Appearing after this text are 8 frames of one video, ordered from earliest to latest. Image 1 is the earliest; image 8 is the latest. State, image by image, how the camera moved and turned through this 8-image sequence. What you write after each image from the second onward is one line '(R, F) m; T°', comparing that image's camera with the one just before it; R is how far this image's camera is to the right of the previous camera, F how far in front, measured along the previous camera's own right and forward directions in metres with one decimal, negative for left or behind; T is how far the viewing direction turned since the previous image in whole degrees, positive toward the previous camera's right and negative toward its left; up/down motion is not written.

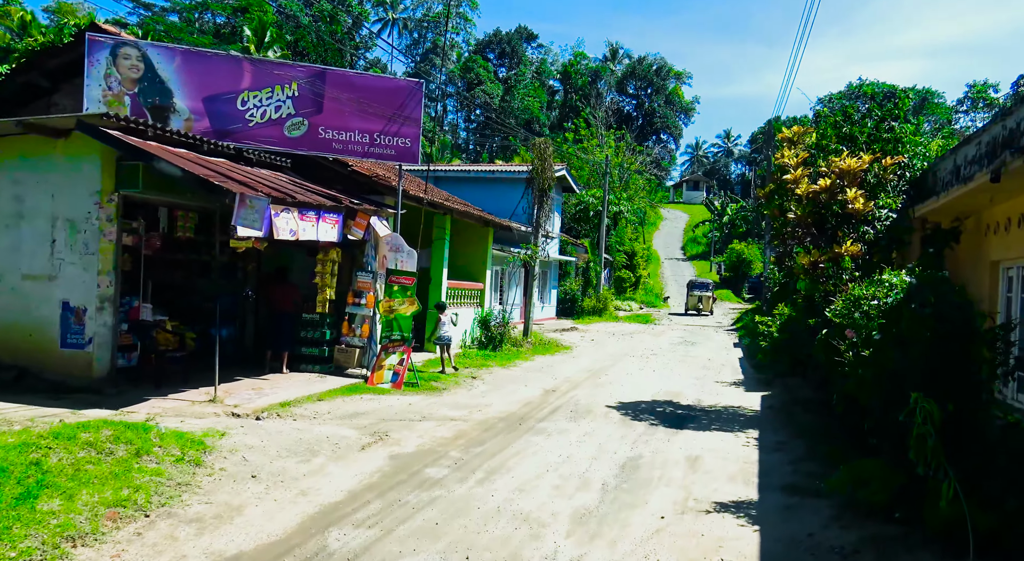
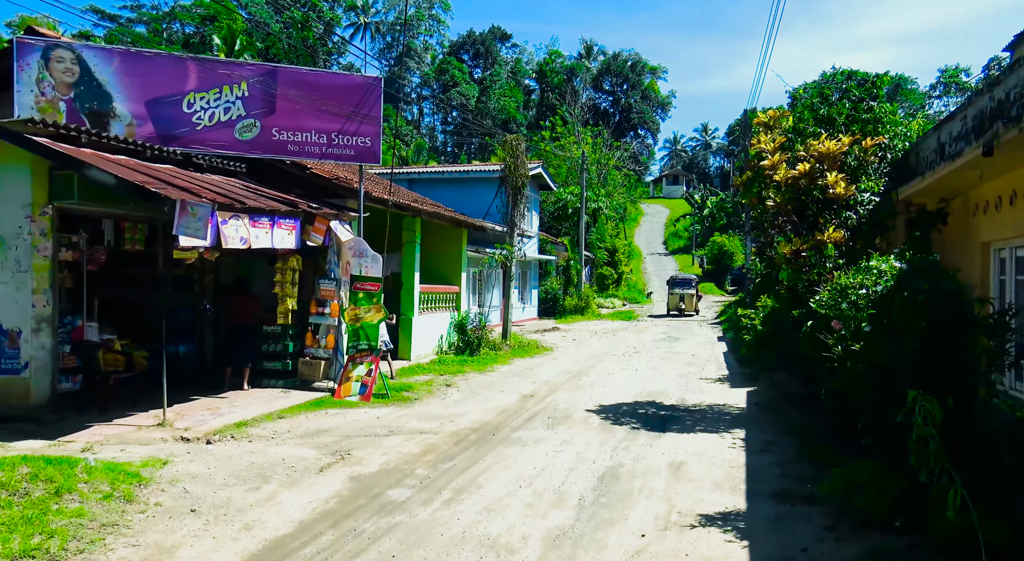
(+0.2, +0.6) m; +1°
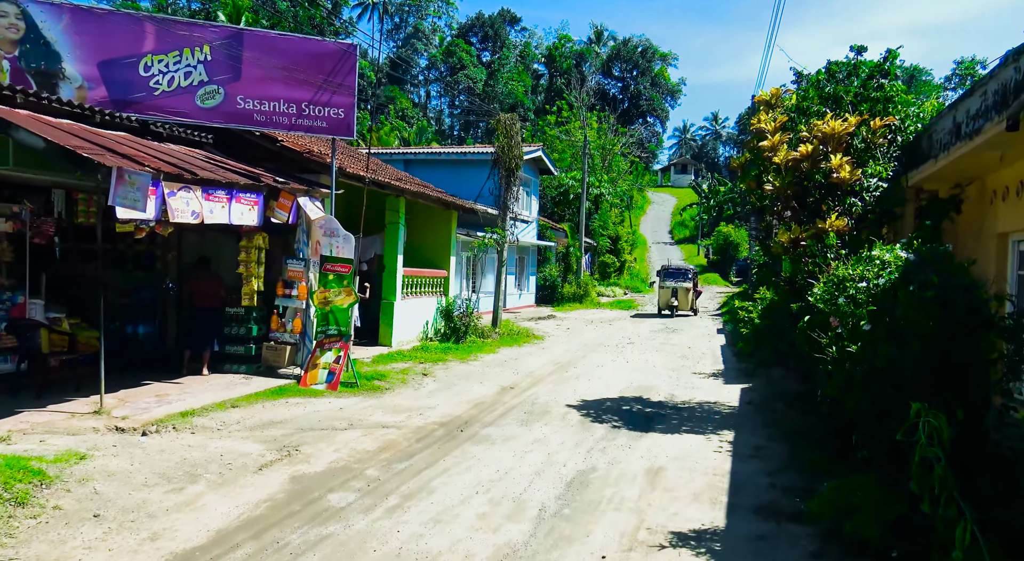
(+0.4, +0.8) m; 0°
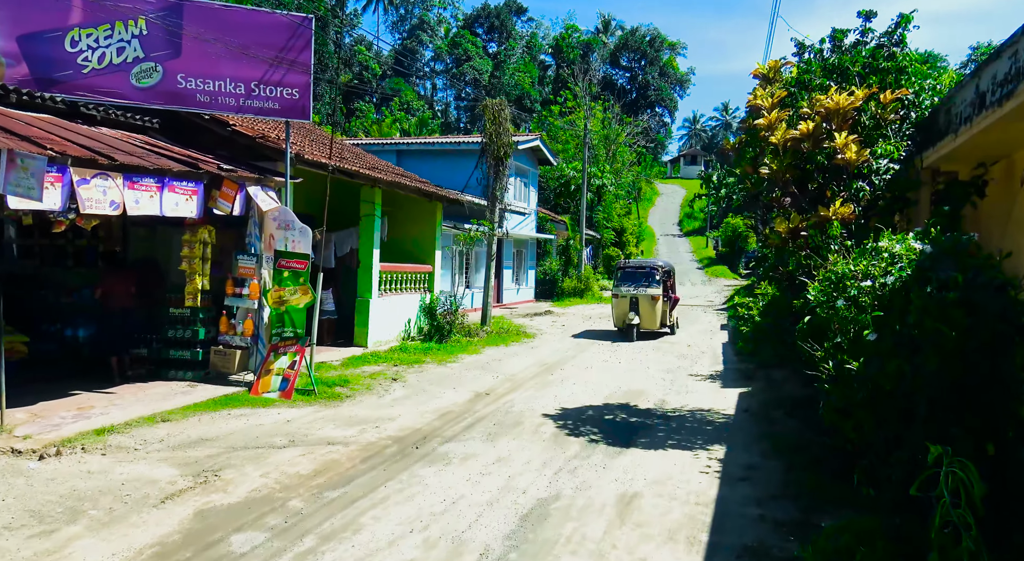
(+0.5, +1.1) m; -1°
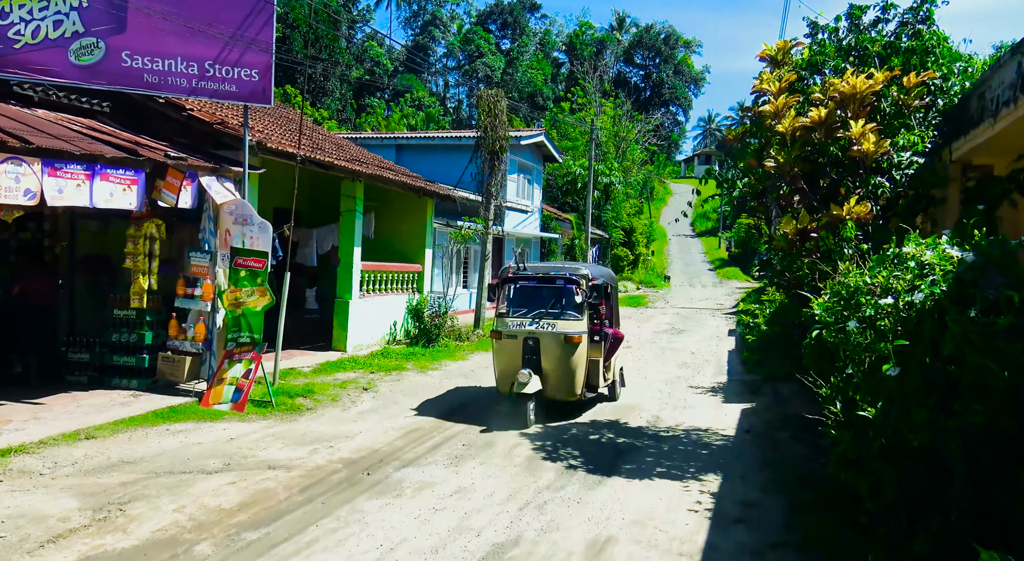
(+0.4, +1.0) m; -1°
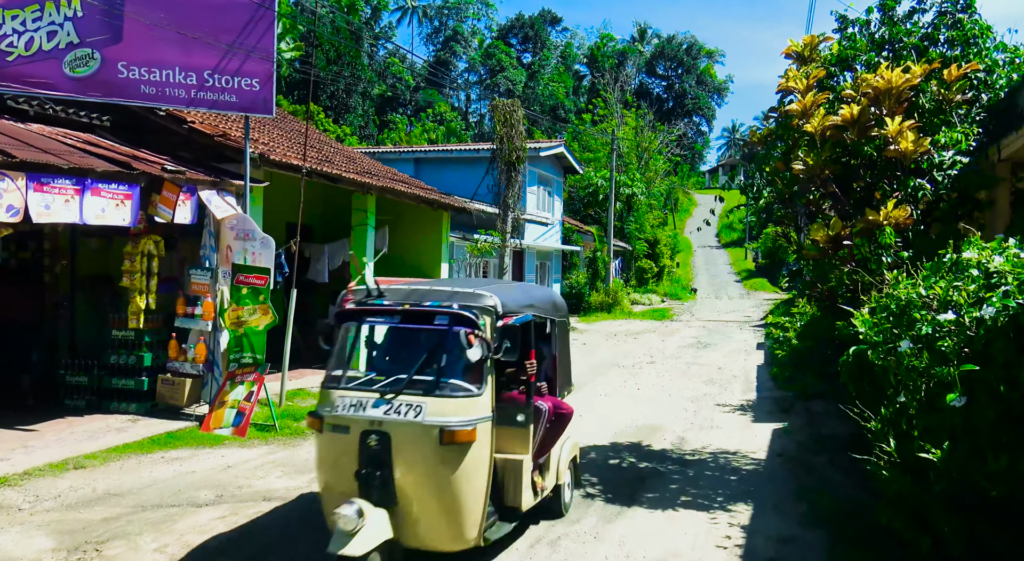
(+0.1, +0.5) m; -2°
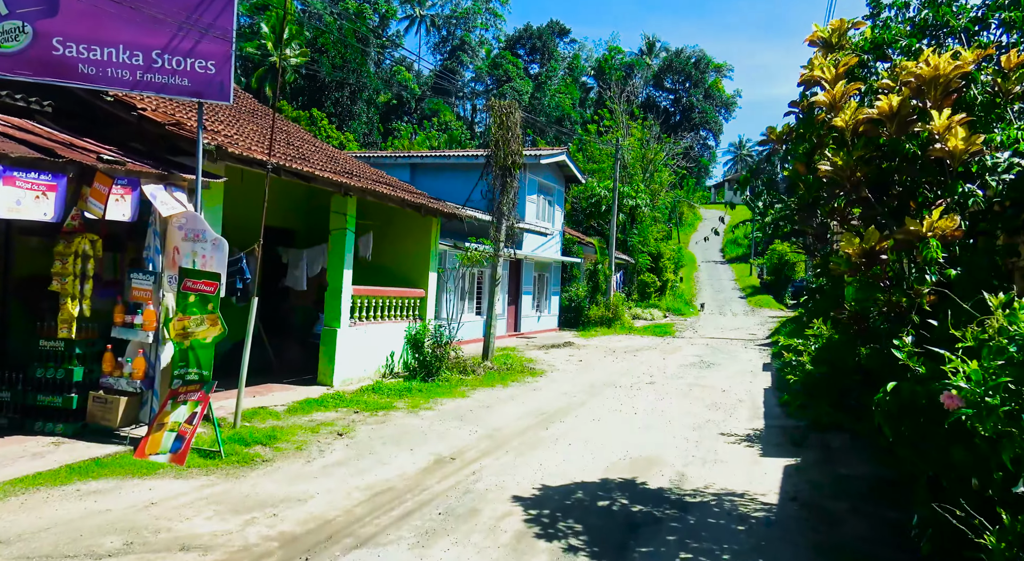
(+0.2, +1.1) m; 0°
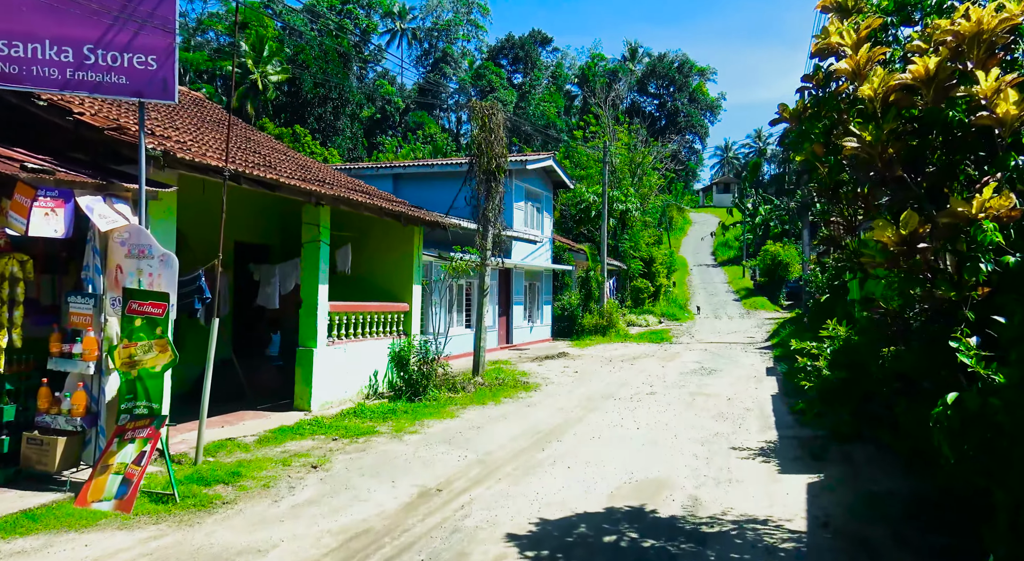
(+0.1, +0.9) m; +1°
